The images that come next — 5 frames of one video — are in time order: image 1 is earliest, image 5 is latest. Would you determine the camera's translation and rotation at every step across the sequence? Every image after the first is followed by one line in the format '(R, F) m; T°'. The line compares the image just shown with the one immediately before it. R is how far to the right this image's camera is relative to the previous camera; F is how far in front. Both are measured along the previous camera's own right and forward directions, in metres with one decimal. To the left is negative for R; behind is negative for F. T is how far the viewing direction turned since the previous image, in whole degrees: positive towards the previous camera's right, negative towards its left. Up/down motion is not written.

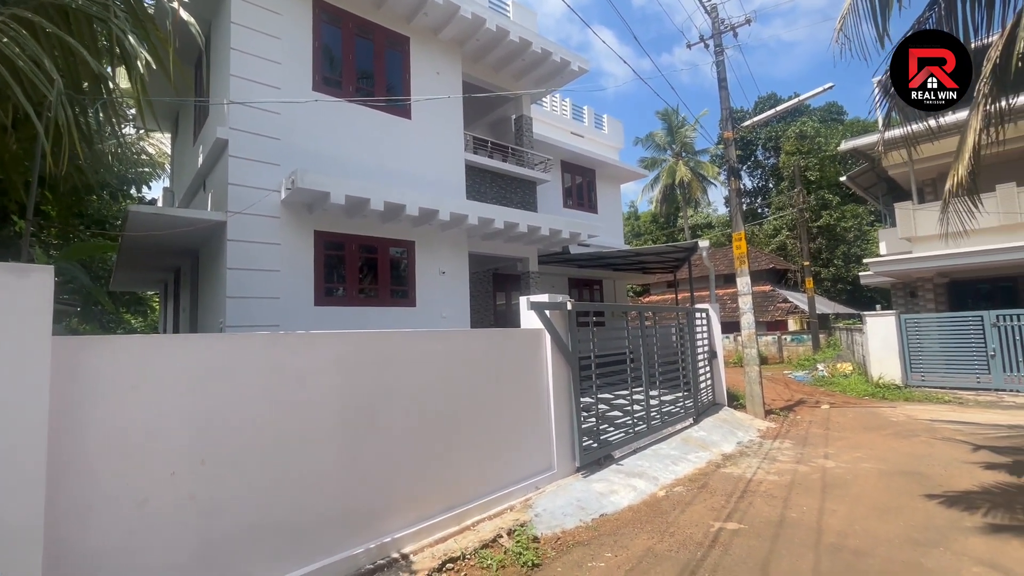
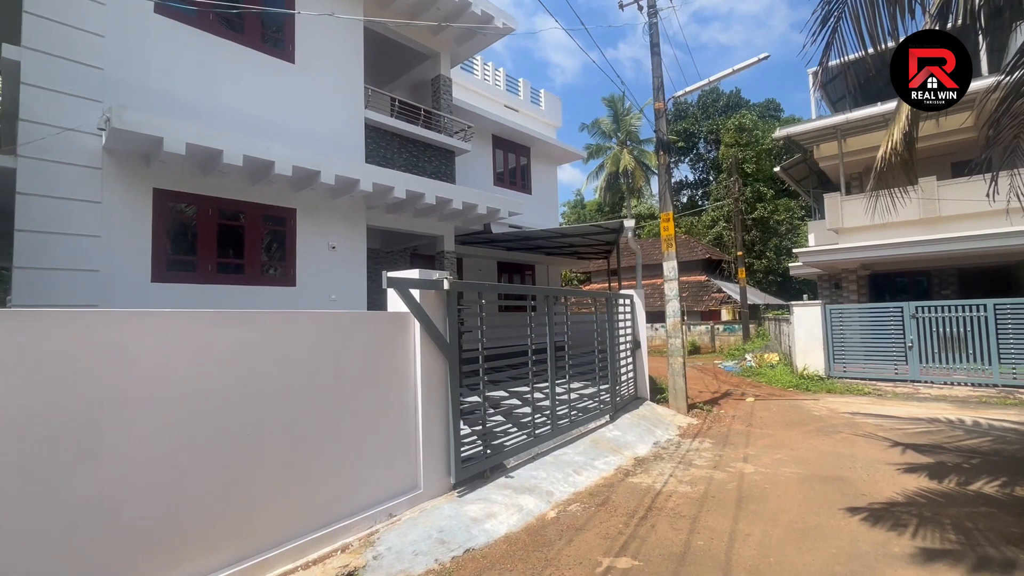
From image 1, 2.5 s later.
(+0.9, +1.2) m; +6°
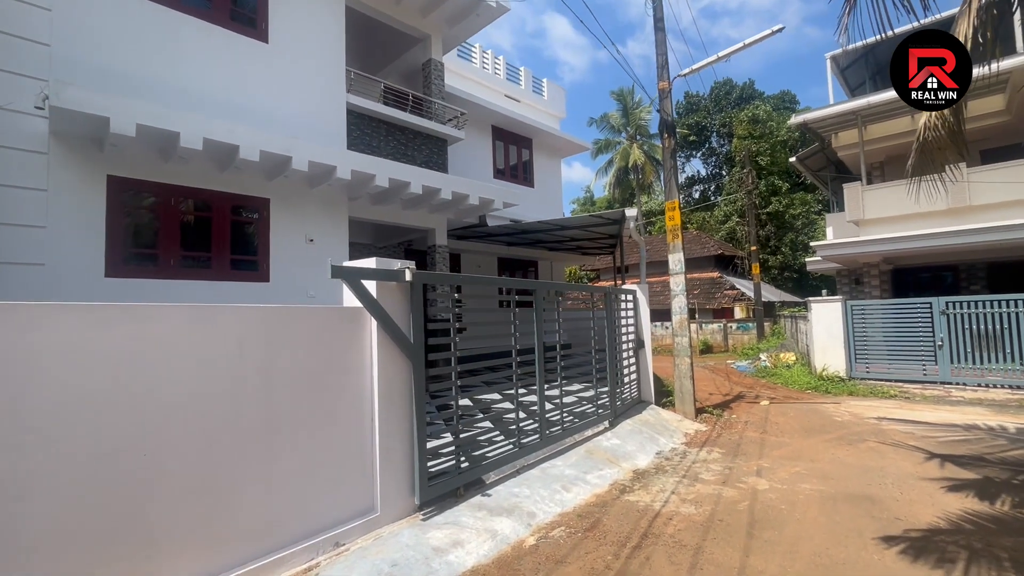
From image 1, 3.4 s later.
(+0.4, +0.7) m; -1°
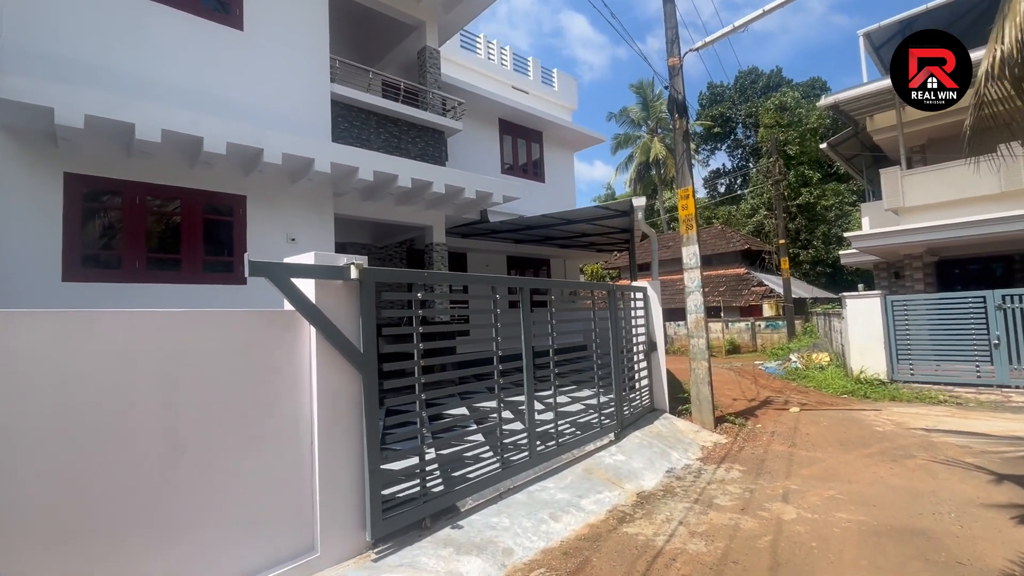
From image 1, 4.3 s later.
(+0.5, +0.7) m; -3°
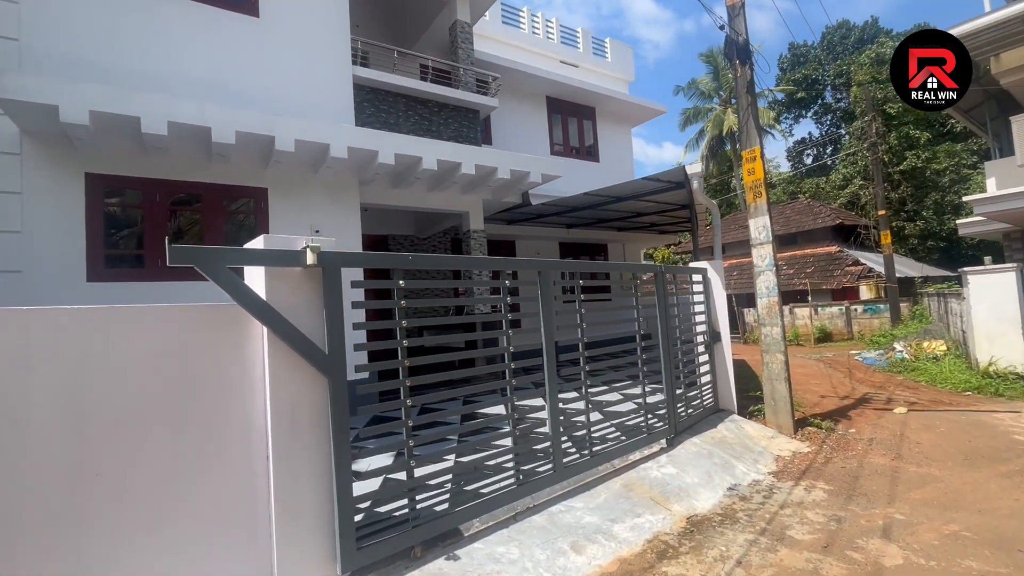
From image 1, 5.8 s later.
(+0.5, +0.8) m; -9°
